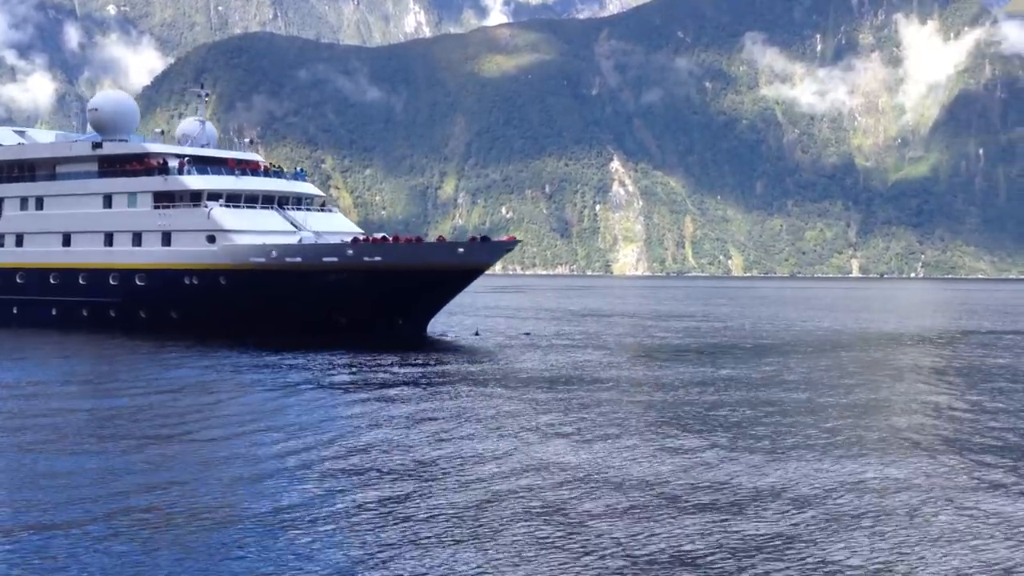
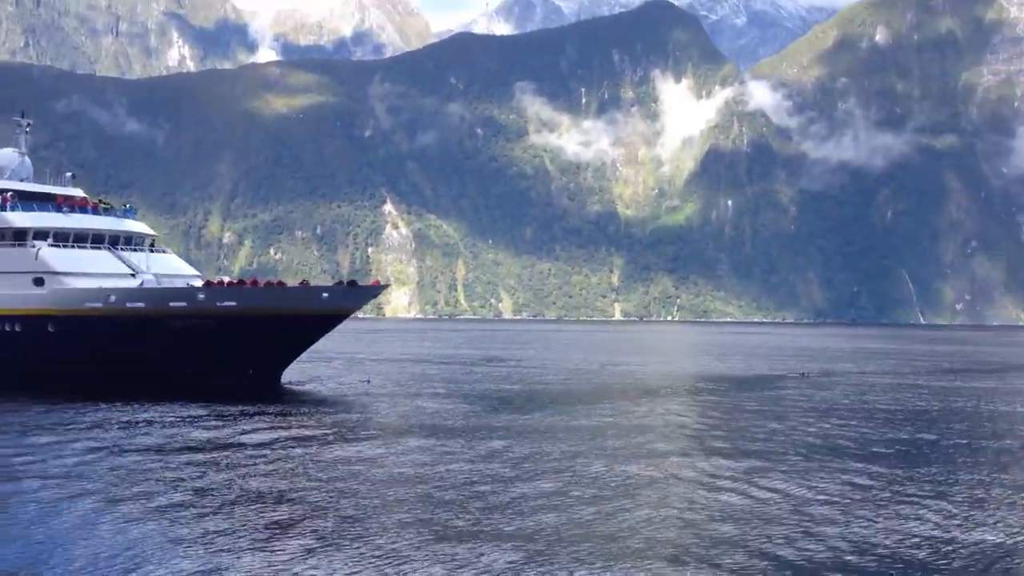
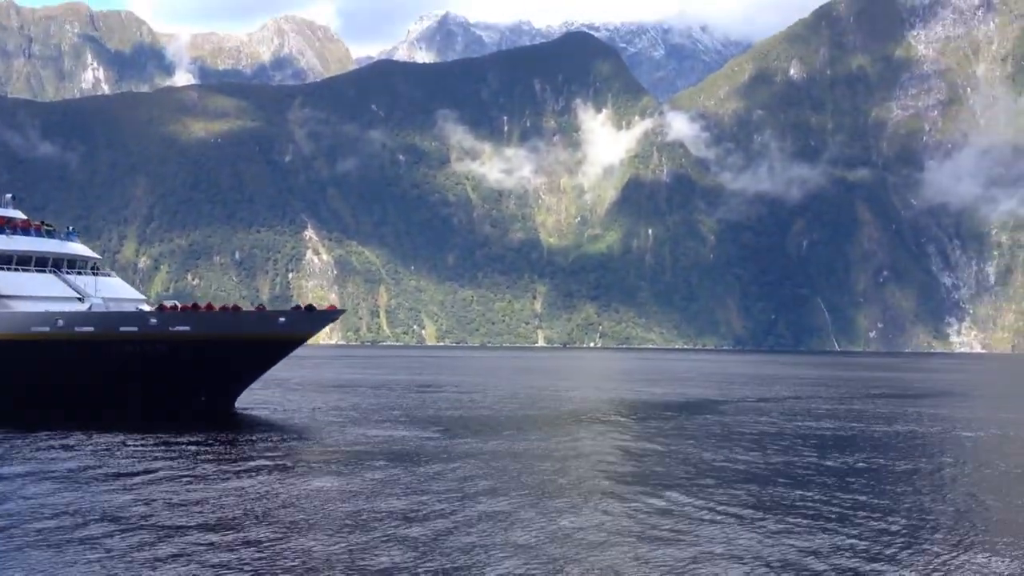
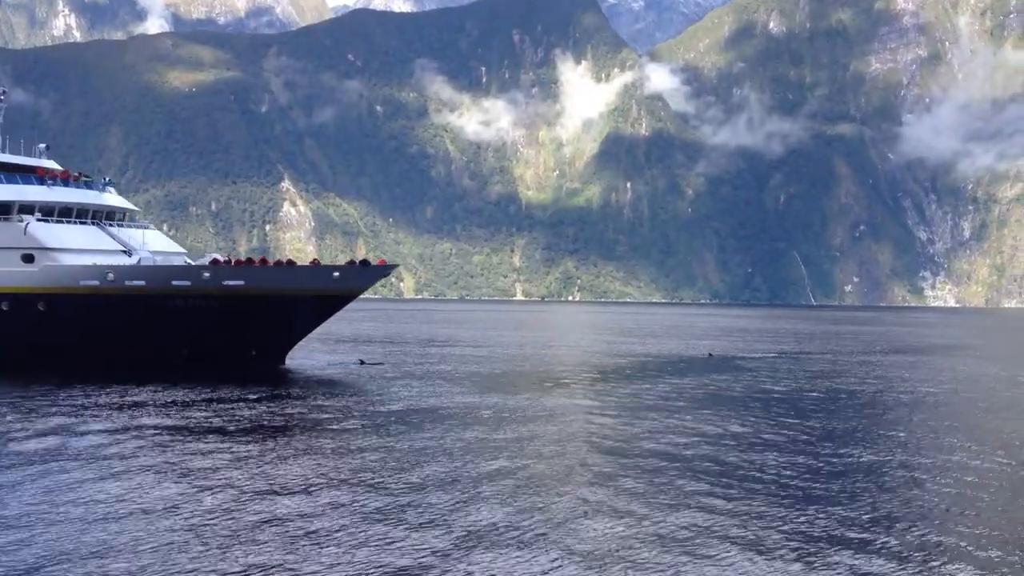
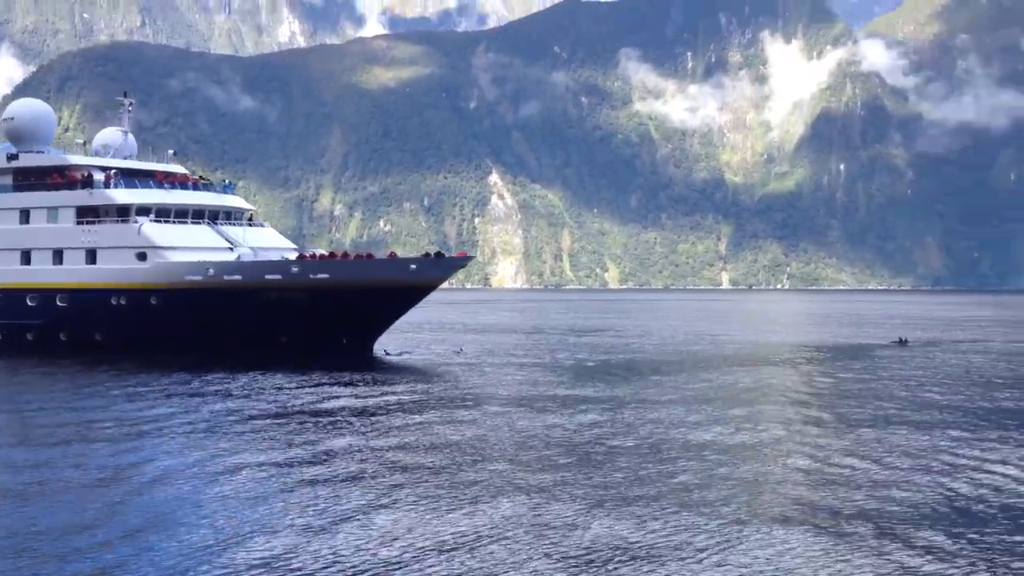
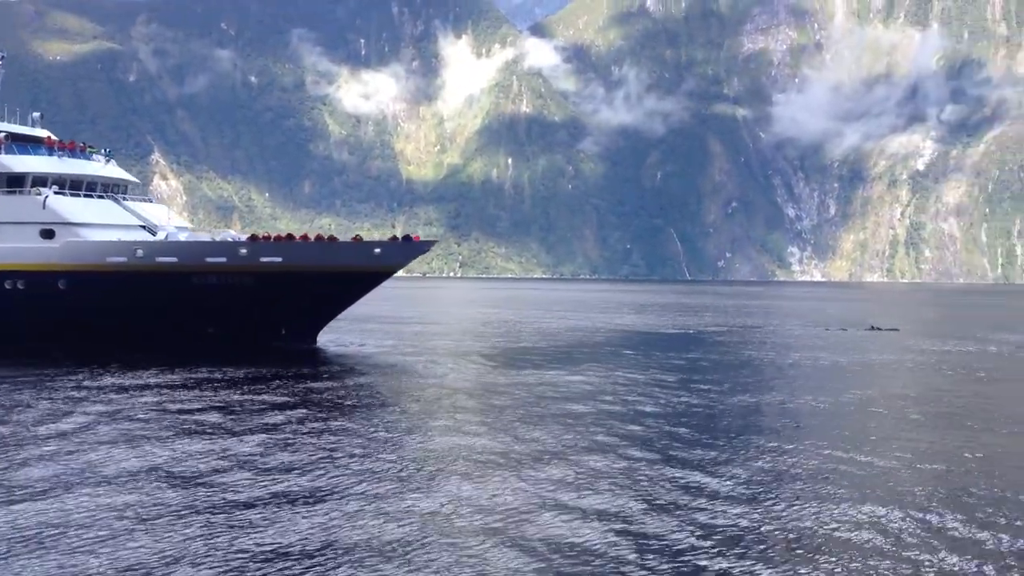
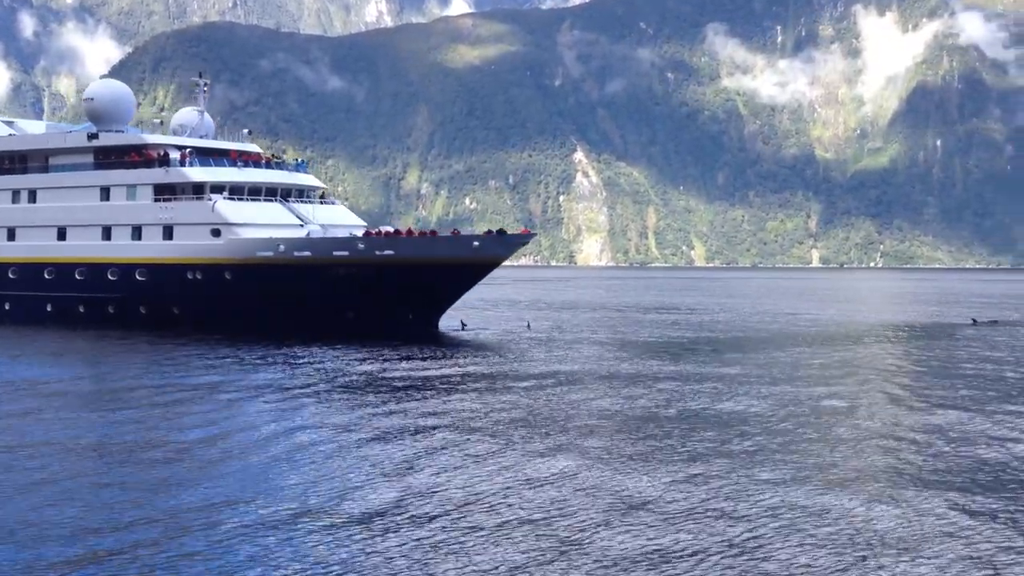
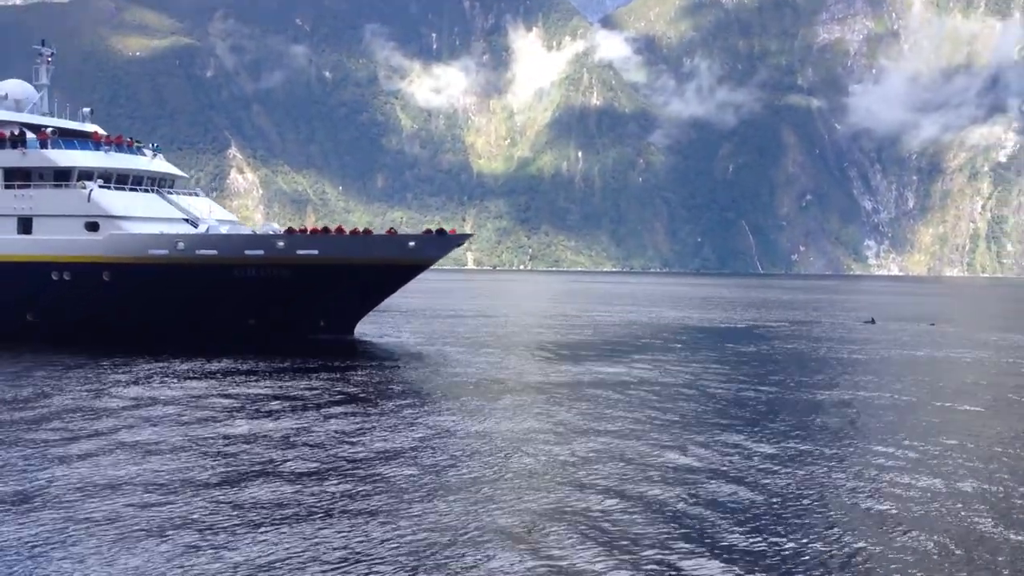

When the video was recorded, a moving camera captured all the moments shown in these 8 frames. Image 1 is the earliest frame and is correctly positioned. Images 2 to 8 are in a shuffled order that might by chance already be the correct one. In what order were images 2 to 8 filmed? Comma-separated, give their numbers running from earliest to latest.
7, 5, 2, 3, 4, 8, 6
